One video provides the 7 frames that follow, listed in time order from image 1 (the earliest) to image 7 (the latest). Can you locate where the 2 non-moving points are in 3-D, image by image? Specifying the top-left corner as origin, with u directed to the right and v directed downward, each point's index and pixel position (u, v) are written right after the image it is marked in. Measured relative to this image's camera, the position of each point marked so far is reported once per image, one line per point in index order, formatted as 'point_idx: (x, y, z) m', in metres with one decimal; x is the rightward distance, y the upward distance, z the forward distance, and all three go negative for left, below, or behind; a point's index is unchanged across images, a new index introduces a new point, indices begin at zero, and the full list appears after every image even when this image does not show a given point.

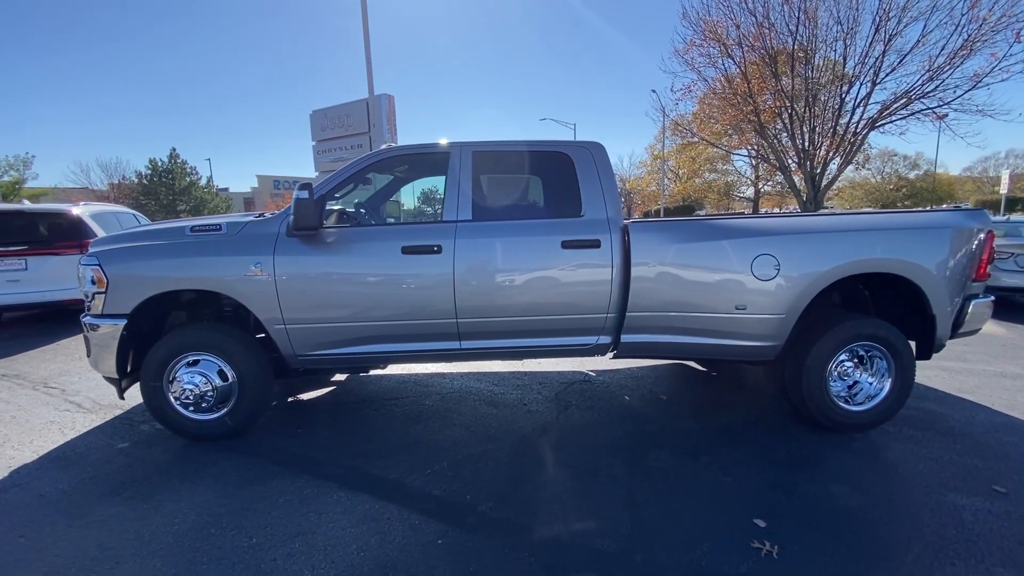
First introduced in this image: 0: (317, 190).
0: (-1.6, +0.7, +3.8) m
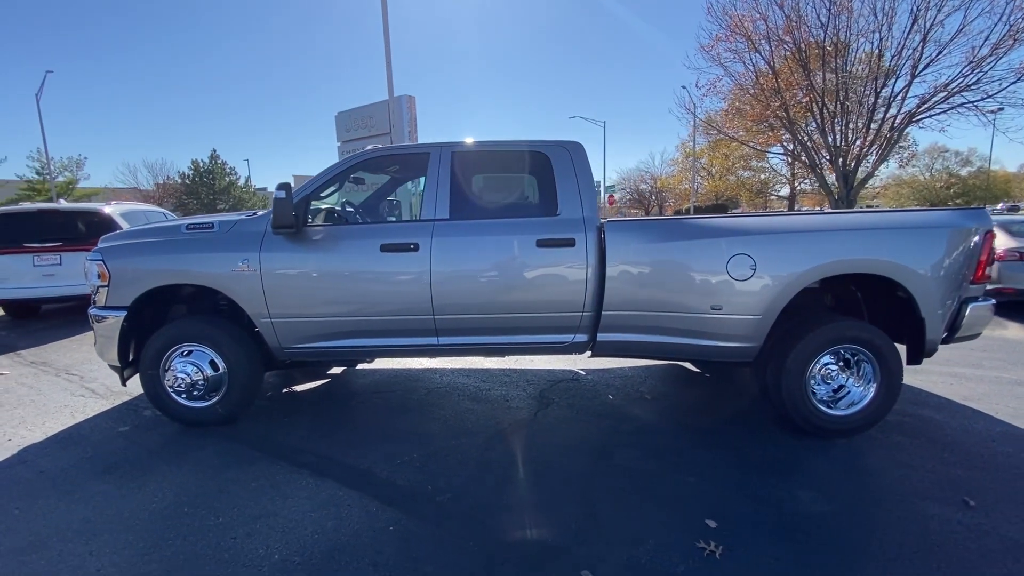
0: (-1.8, +0.7, +3.9) m
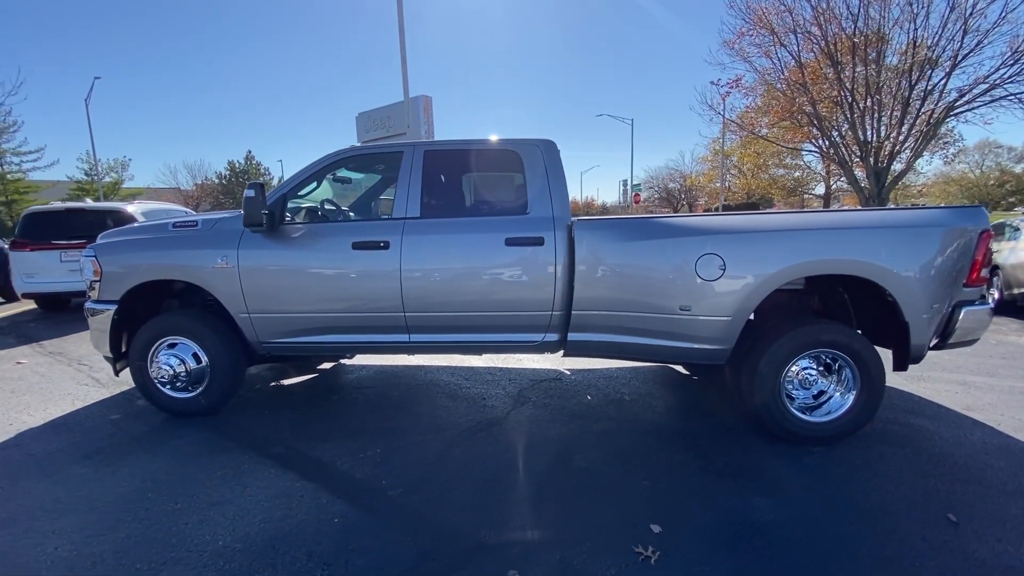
0: (-2.1, +0.8, +4.1) m
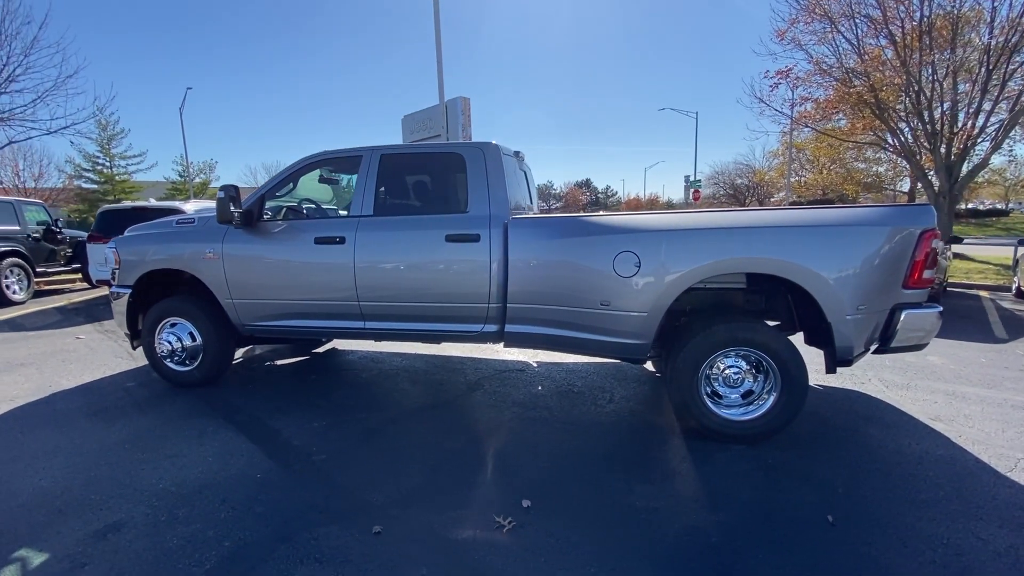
0: (-2.5, +0.9, +4.6) m
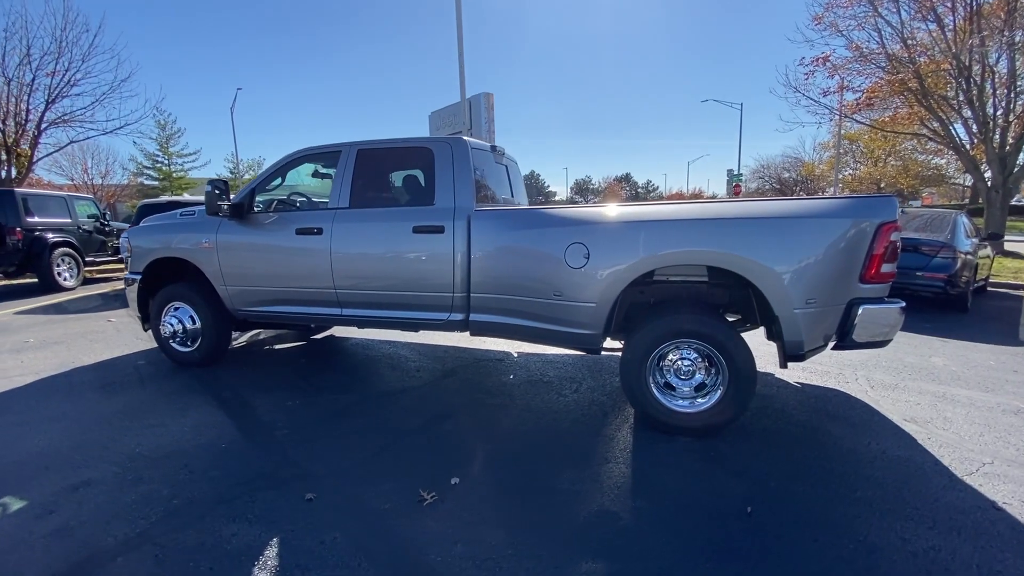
0: (-2.8, +1.0, +4.9) m
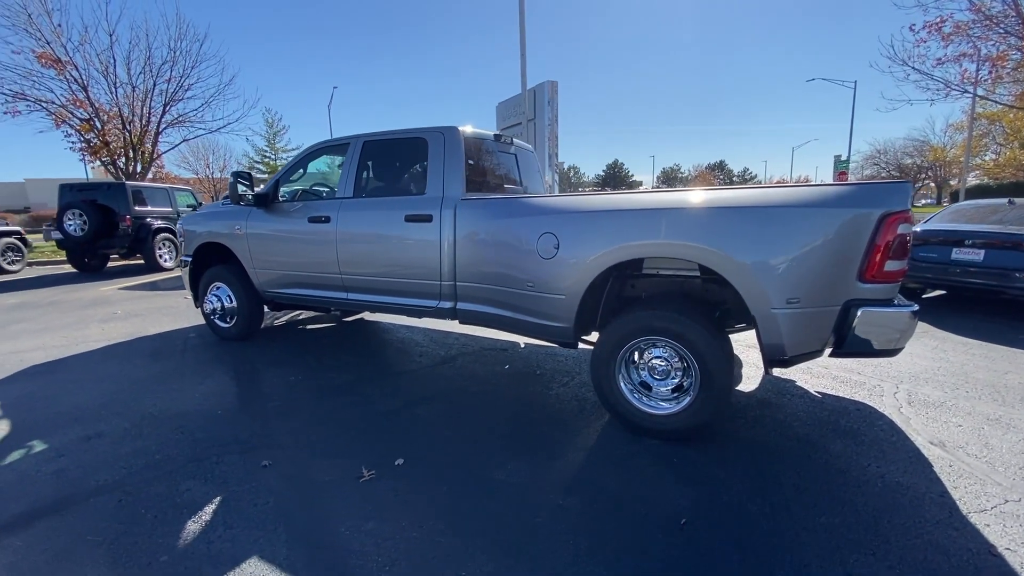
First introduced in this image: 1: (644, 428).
0: (-2.7, +1.2, +5.4) m
1: (+1.0, -1.0, +3.4) m
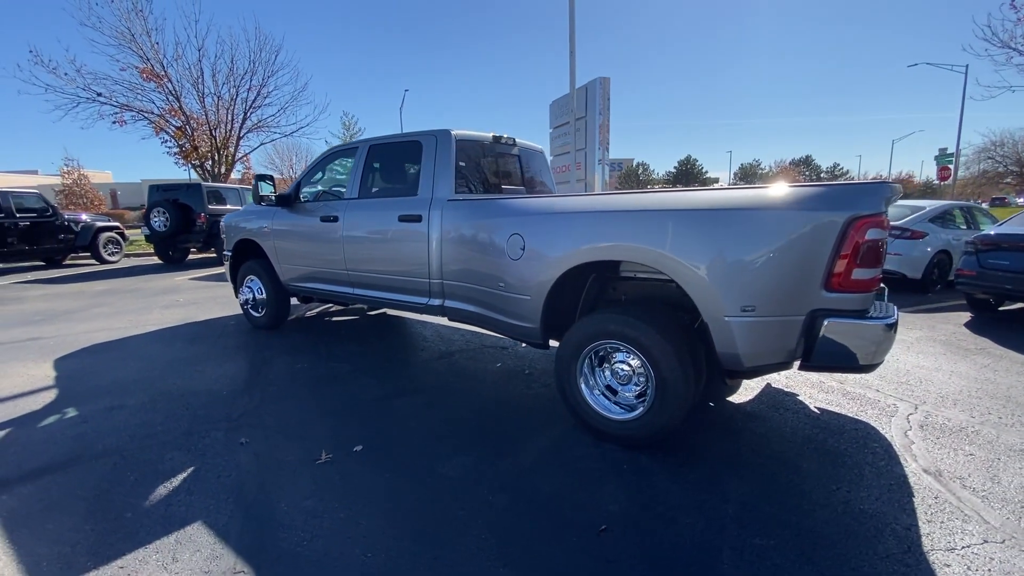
0: (-2.7, +1.3, +5.8) m
1: (+0.7, -1.0, +3.4) m
